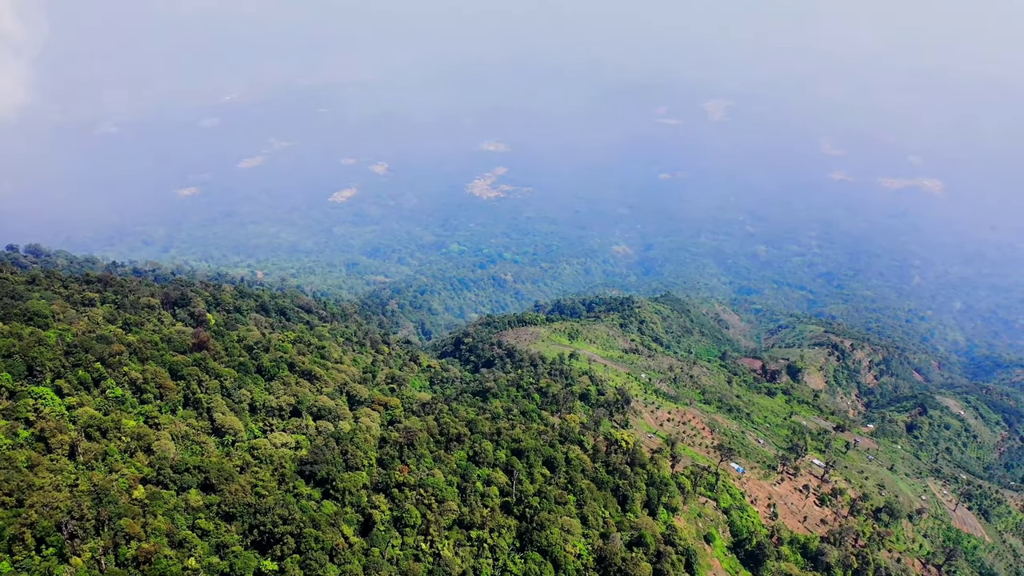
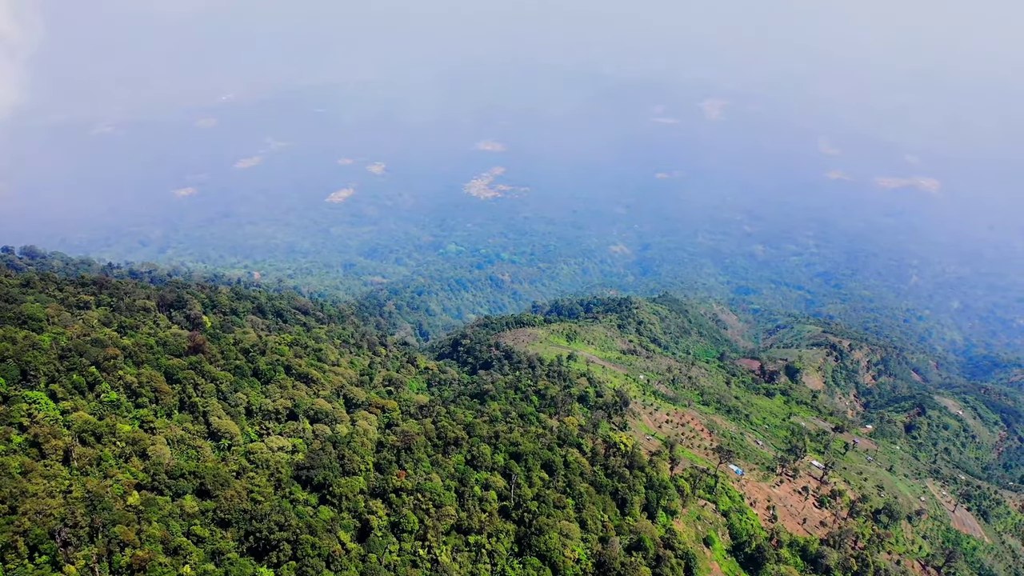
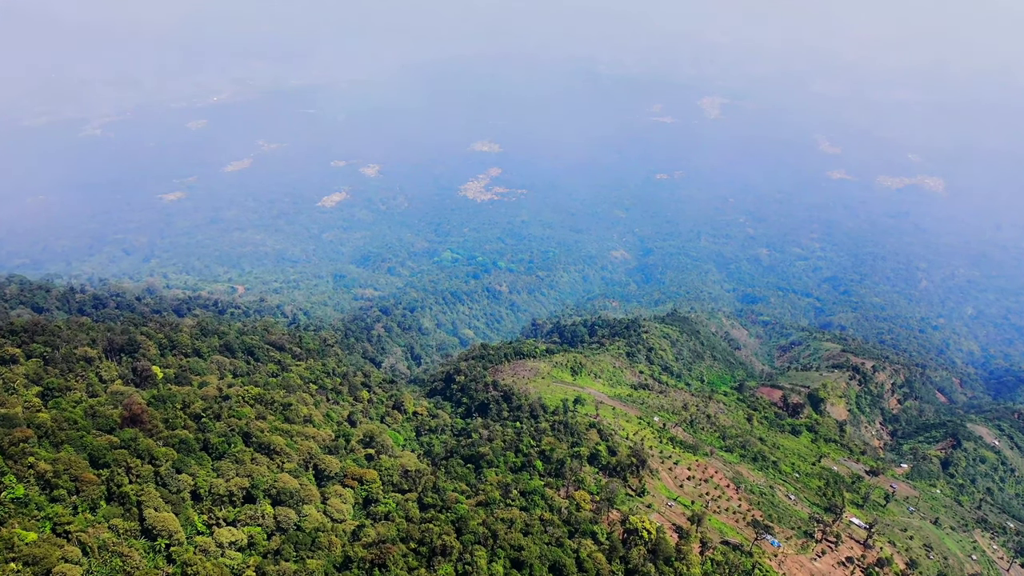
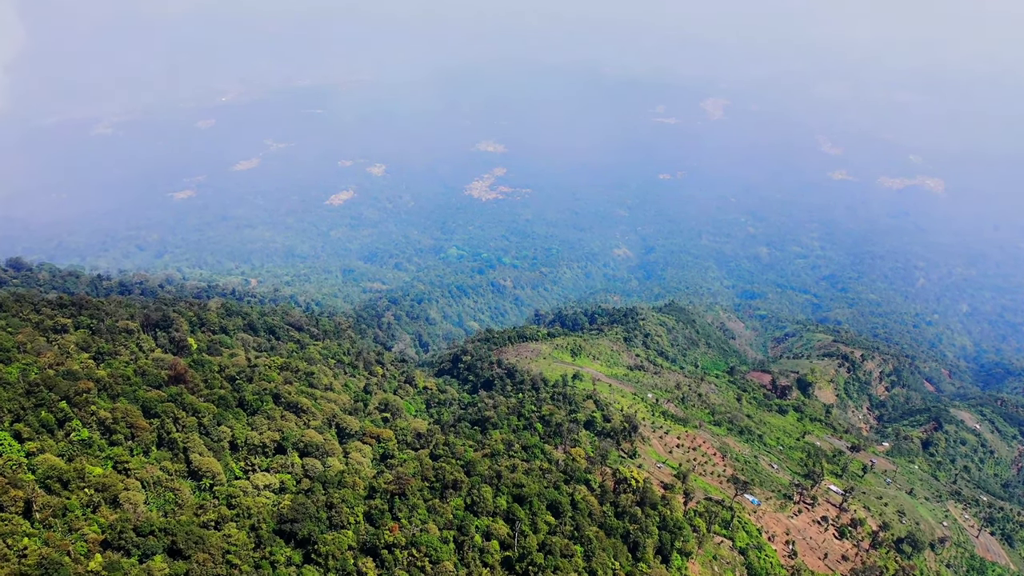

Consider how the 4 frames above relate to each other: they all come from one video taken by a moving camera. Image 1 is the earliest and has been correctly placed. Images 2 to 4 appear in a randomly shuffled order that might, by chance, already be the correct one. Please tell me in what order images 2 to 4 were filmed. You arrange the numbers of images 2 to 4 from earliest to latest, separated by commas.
2, 4, 3
